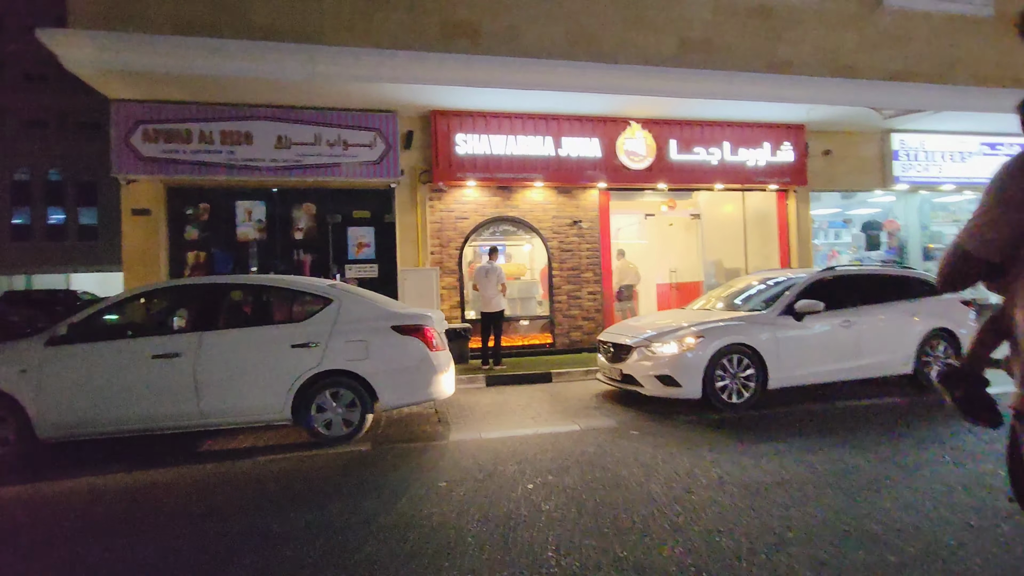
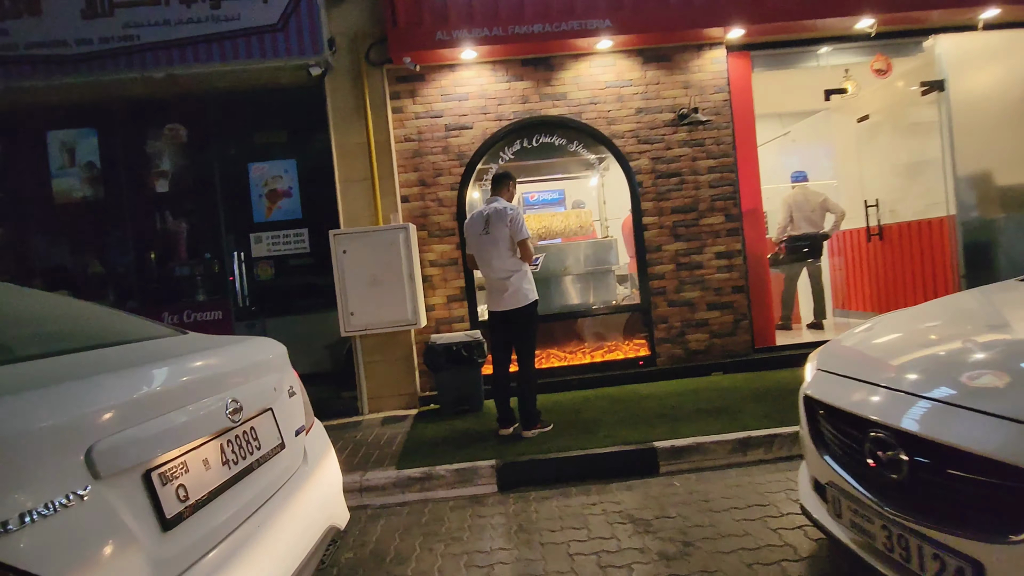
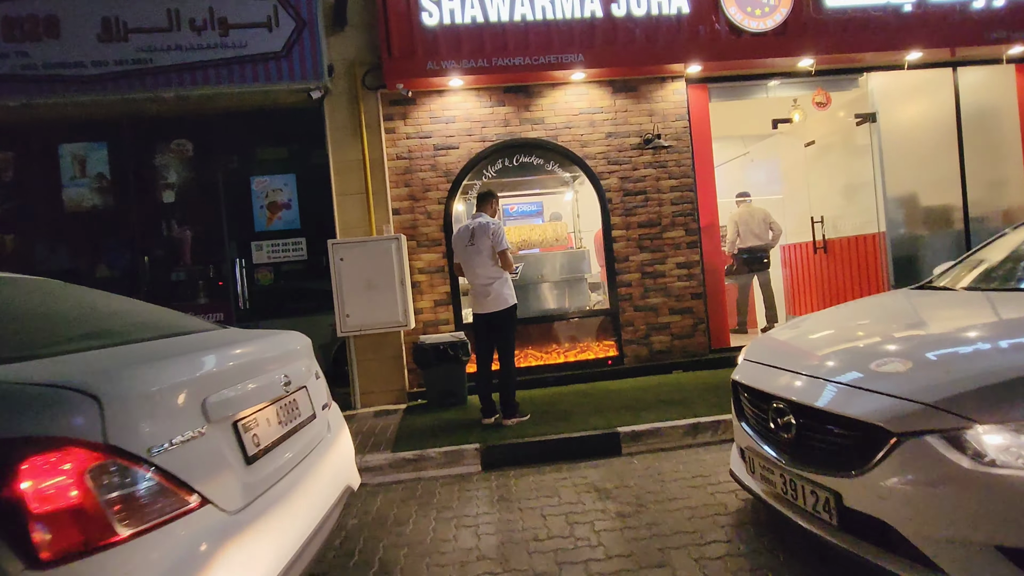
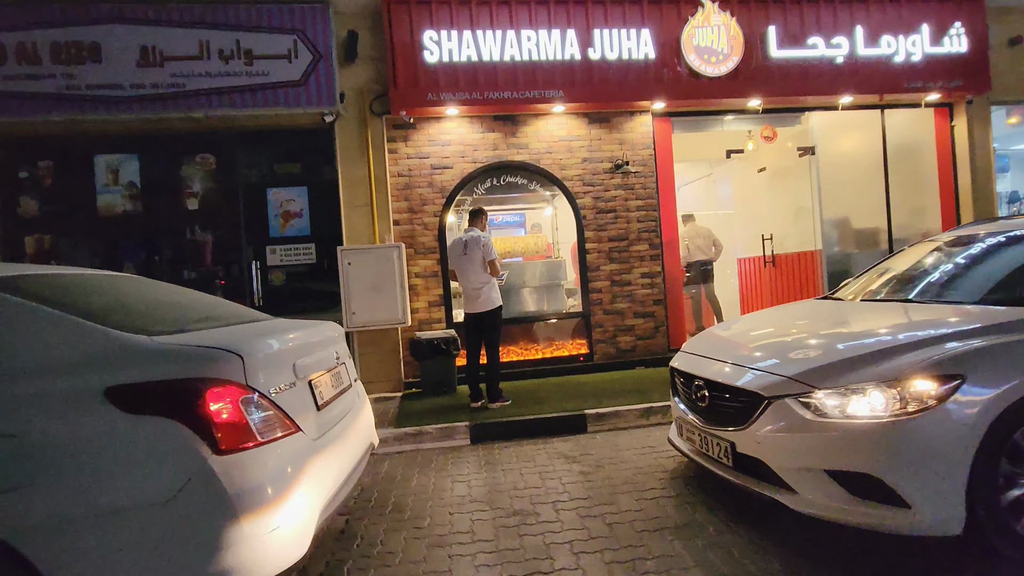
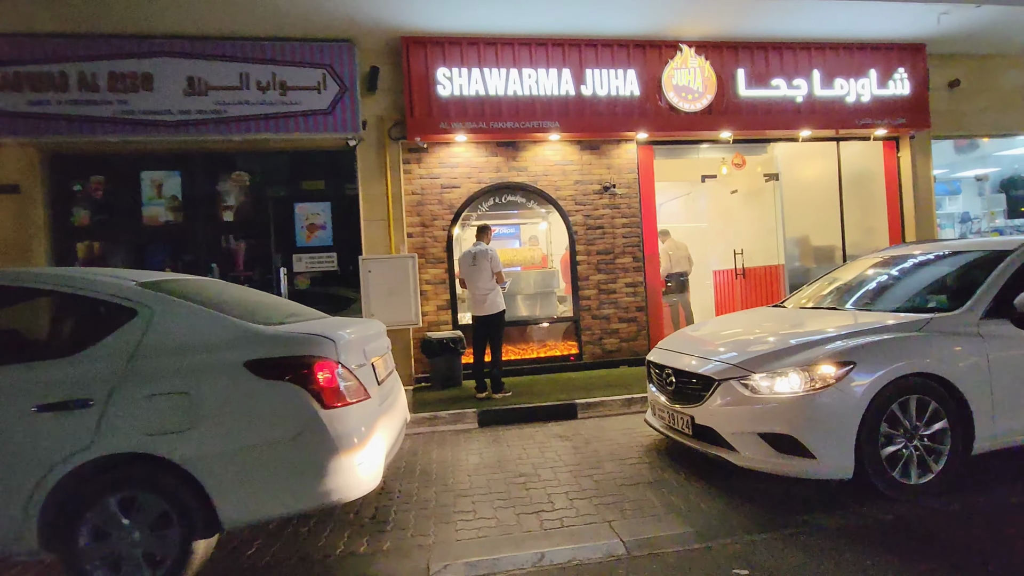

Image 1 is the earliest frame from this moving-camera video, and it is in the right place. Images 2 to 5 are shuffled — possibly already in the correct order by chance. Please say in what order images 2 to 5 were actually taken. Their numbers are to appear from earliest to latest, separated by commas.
5, 4, 3, 2
